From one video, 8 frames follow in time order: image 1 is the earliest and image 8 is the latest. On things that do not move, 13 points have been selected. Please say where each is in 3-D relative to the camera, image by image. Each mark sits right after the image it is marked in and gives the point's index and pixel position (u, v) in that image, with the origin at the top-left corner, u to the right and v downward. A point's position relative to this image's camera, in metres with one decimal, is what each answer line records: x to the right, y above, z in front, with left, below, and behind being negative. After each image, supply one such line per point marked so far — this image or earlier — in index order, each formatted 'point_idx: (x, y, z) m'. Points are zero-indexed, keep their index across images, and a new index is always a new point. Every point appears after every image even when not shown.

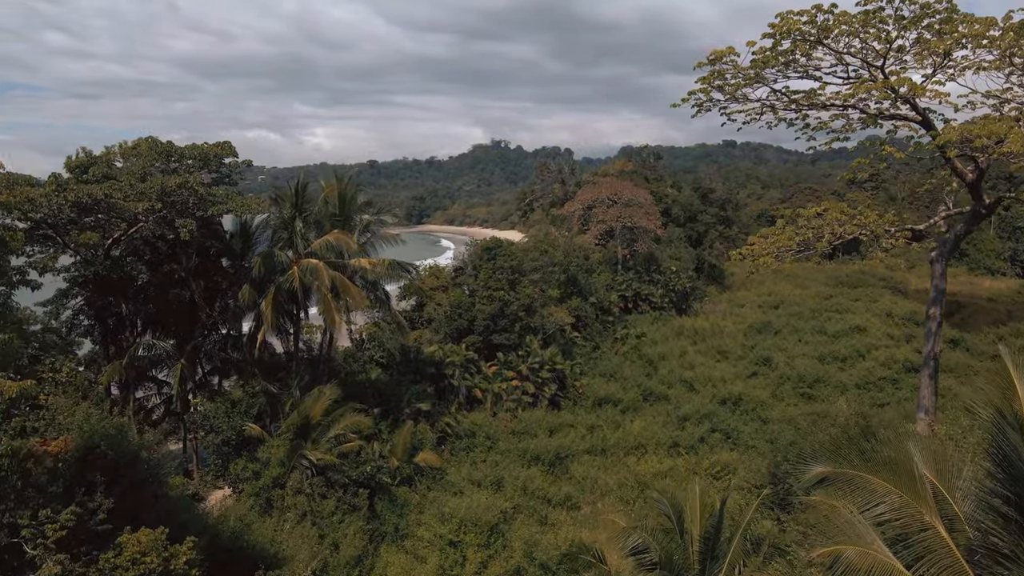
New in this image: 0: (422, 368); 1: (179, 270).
0: (-2.2, -2.0, +14.3) m
1: (-6.2, +0.3, +11.0) m
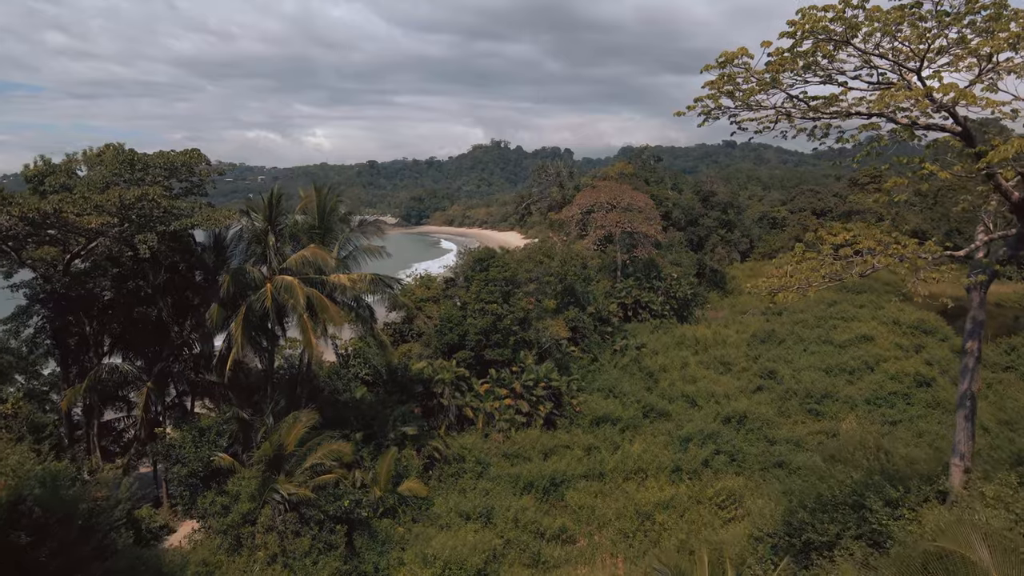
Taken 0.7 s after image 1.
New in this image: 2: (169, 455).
0: (-2.4, -2.3, +13.5) m
1: (-6.4, 0.0, +10.2) m
2: (-5.6, -2.7, +9.6) m
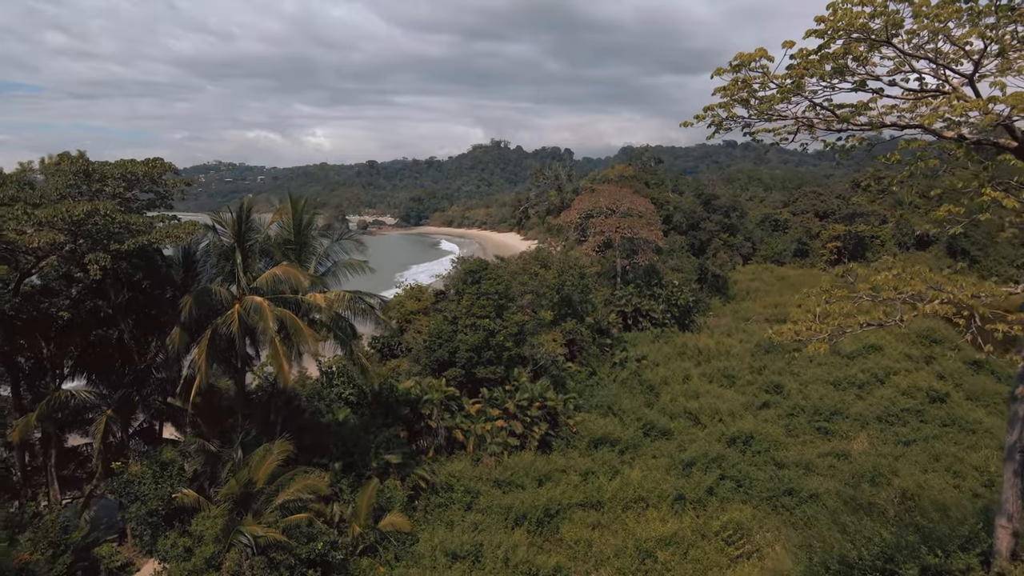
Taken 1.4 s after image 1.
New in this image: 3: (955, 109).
0: (-2.5, -2.6, +12.7) m
1: (-6.5, -0.3, +9.4) m
2: (-5.8, -3.1, +8.8) m
3: (+3.7, +1.5, +5.0) m
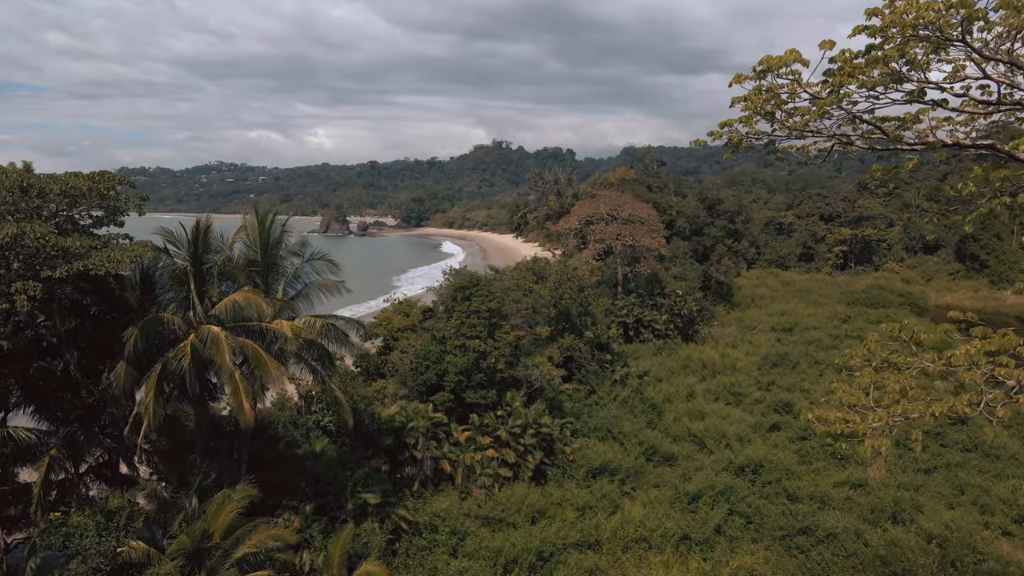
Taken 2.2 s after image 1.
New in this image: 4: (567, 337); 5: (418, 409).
0: (-2.7, -3.0, +11.7) m
1: (-6.7, -0.7, +8.5) m
2: (-6.0, -3.5, +7.9) m
3: (+3.5, +1.1, +4.0) m
4: (+1.6, -1.5, +17.6) m
5: (-2.0, -2.5, +12.4) m
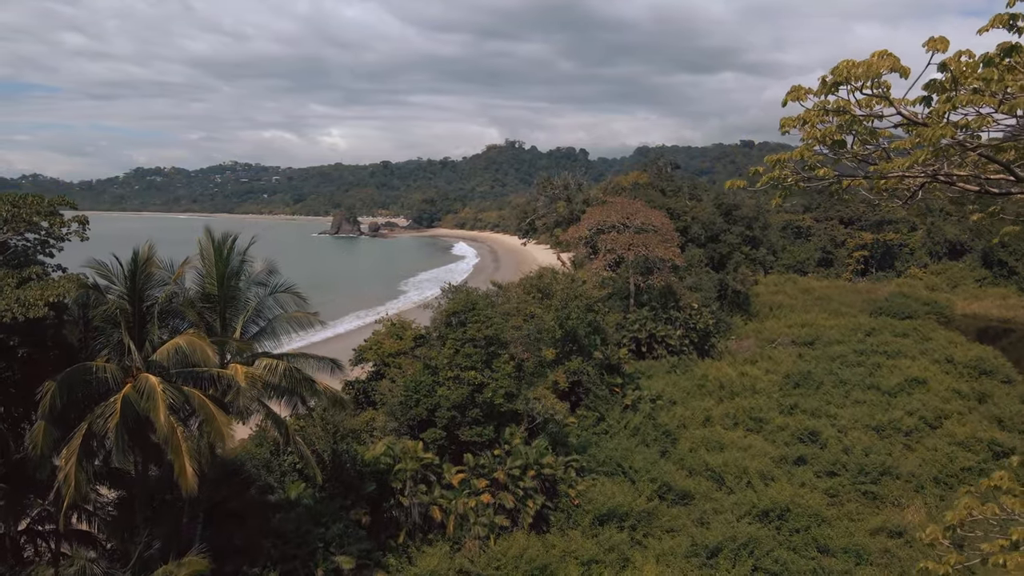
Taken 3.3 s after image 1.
0: (-2.8, -3.5, +10.6) m
1: (-6.8, -1.2, +7.4) m
2: (-6.1, -4.0, +6.7) m
3: (+3.4, +0.6, +2.7) m
4: (+1.7, -2.0, +16.3) m
5: (-2.0, -3.1, +11.2) m
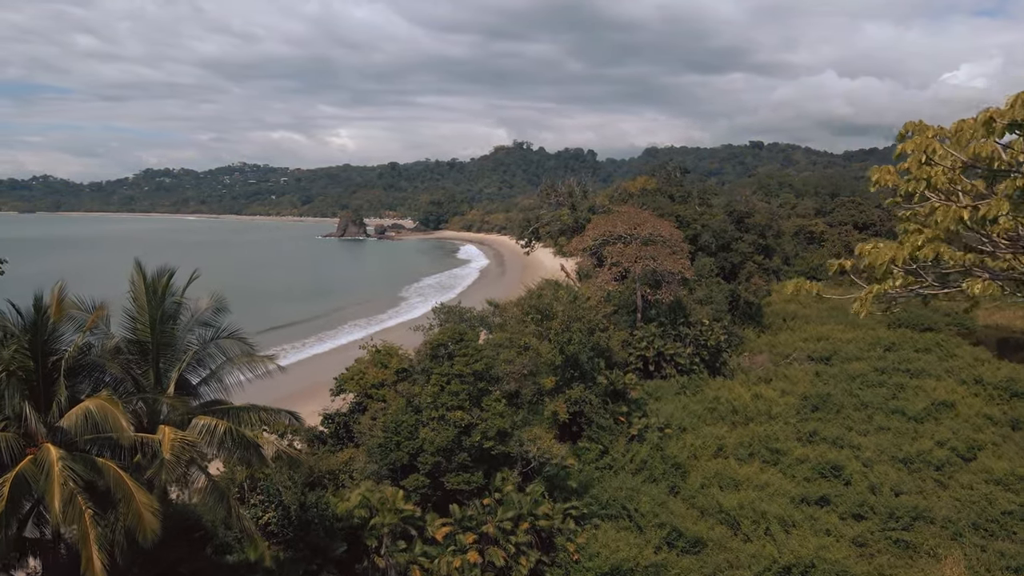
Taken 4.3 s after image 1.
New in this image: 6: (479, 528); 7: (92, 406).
0: (-2.9, -4.1, +9.4) m
1: (-7.0, -1.7, +6.2) m
2: (-6.3, -4.5, +5.6) m
3: (+3.1, 0.0, +1.4) m
4: (+1.6, -2.6, +15.0) m
5: (-2.2, -3.6, +10.0) m
6: (-0.6, -4.2, +10.3) m
7: (-4.1, -1.1, +5.7) m
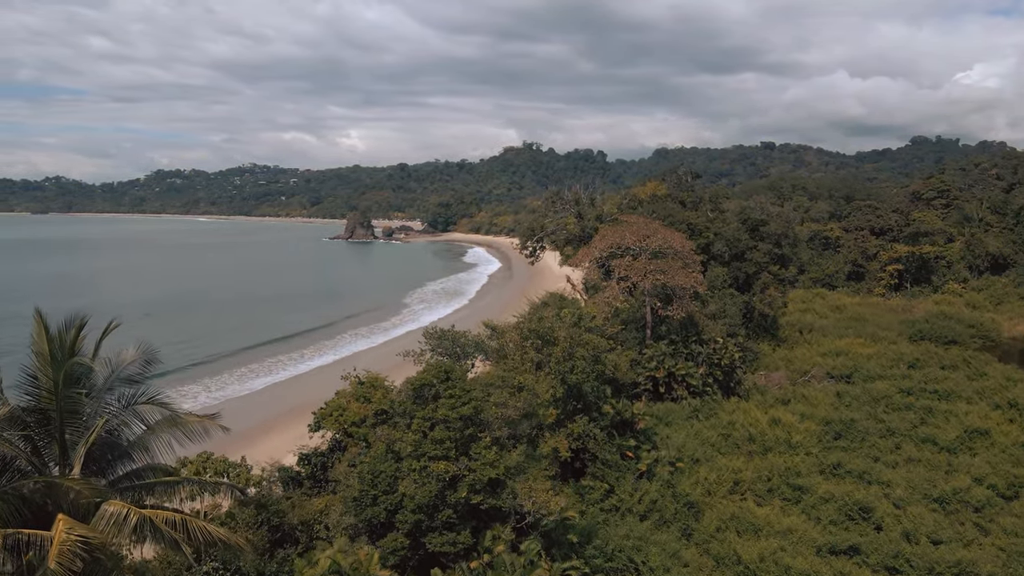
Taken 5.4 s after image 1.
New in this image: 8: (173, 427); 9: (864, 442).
0: (-3.1, -4.6, +8.2) m
1: (-7.2, -2.2, +5.1) m
2: (-6.5, -5.0, +4.4) m
3: (+2.8, -0.5, +0.1) m
4: (+1.6, -3.1, +13.8) m
5: (-2.3, -4.1, +8.7) m
6: (-0.7, -4.8, +9.0) m
7: (-4.3, -1.7, +4.5) m
8: (-3.6, -1.5, +6.2) m
9: (+11.1, -4.9, +18.5) m
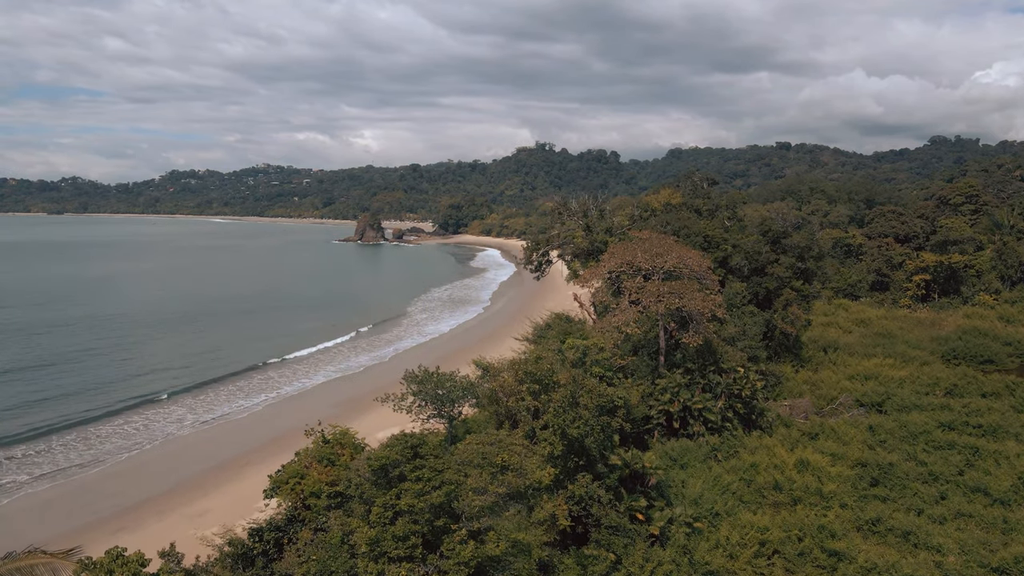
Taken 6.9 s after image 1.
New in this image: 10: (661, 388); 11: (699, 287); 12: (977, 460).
0: (-3.4, -5.4, +6.4) m
1: (-7.6, -3.0, +3.4) m
2: (-6.9, -5.7, +2.8) m
3: (+2.4, -1.3, -1.7) m
4: (+1.4, -3.9, +11.9) m
5: (-2.6, -4.9, +7.0) m
6: (-1.0, -5.5, +7.2) m
7: (-4.6, -2.4, +2.8) m
8: (-3.9, -2.3, +4.5) m
9: (+11.1, -5.7, +16.5) m
10: (+4.9, -3.3, +19.0) m
11: (+6.5, 0.0, +20.1) m
12: (+14.6, -5.4, +18.3) m
